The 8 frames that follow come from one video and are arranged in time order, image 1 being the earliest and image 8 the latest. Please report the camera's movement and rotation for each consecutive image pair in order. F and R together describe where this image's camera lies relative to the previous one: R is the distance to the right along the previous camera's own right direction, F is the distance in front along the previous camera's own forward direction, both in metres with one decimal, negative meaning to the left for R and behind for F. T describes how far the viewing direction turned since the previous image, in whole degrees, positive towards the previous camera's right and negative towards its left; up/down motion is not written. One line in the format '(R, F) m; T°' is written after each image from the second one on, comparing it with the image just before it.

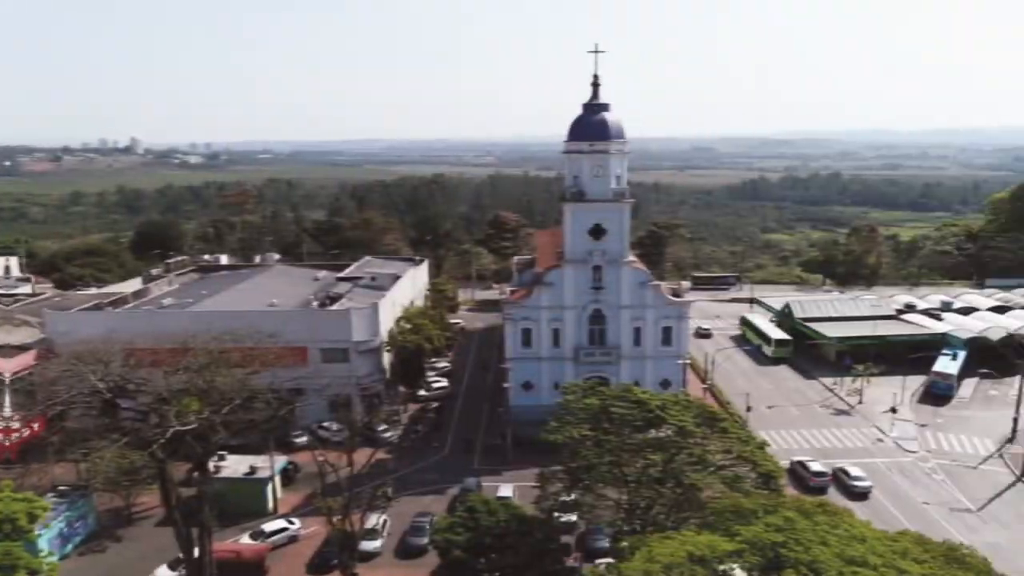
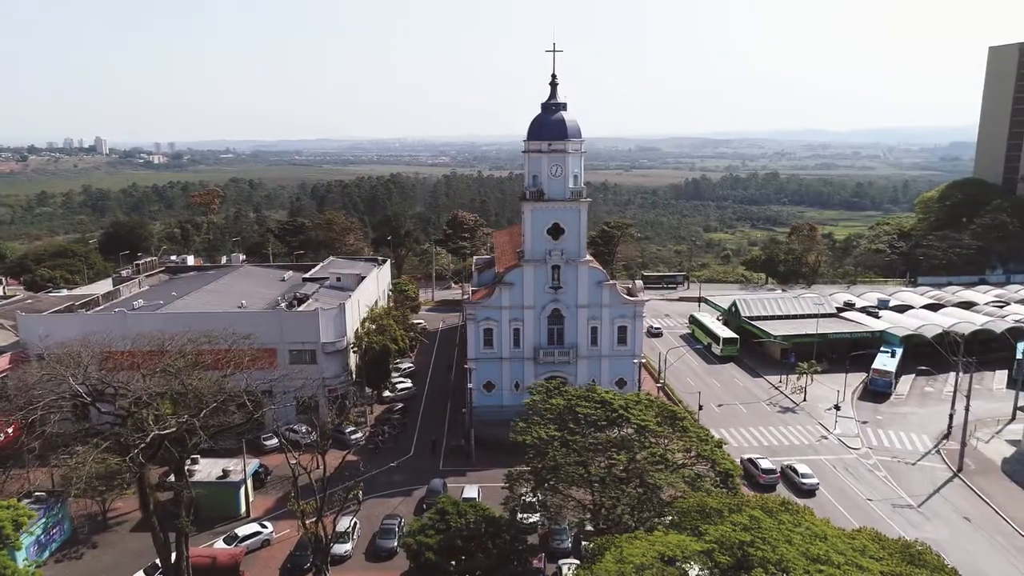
(-0.5, -0.5) m; +4°
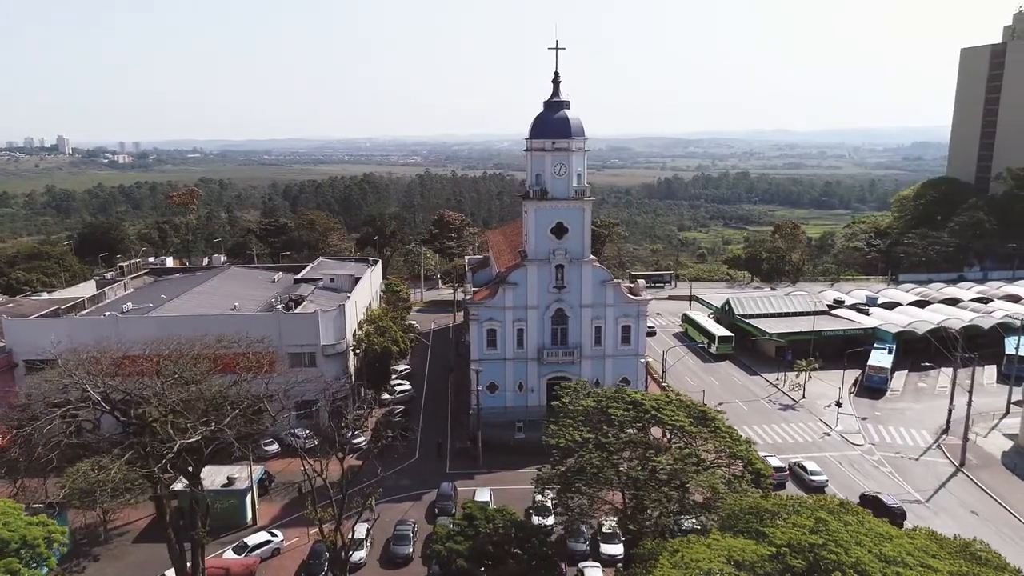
(-1.6, +0.4) m; +2°
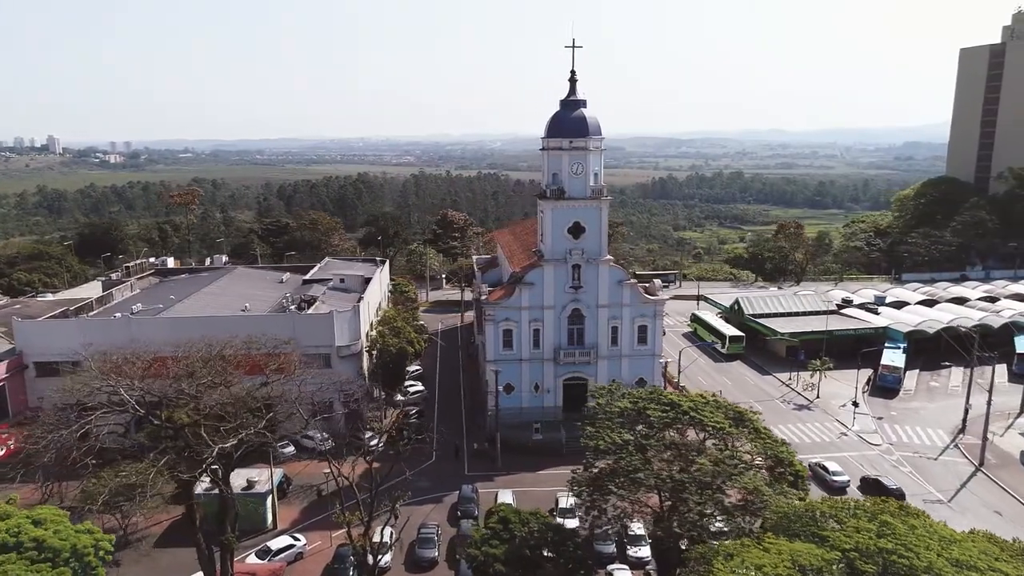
(-1.2, +0.3) m; +1°
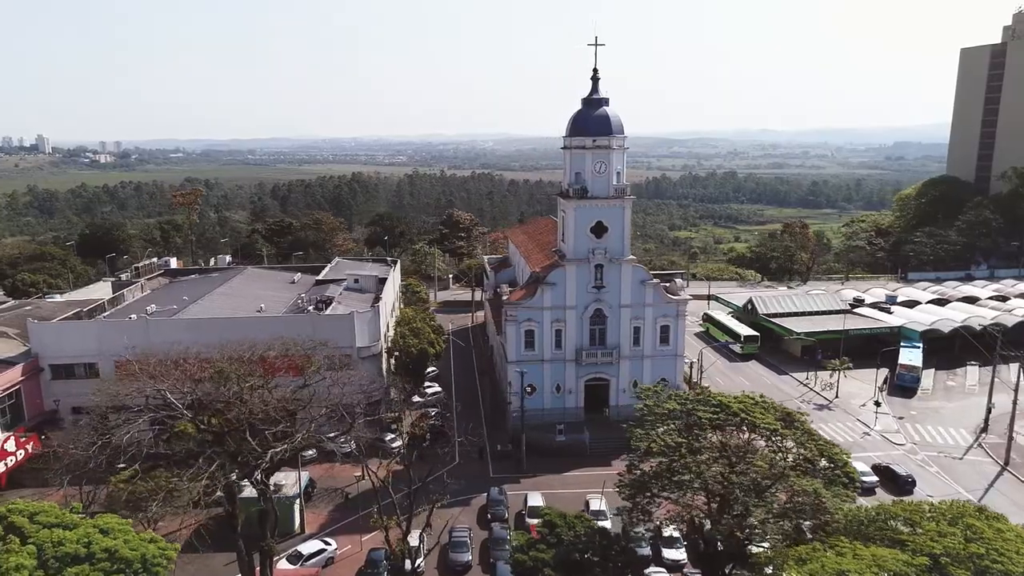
(-1.5, +0.3) m; +1°
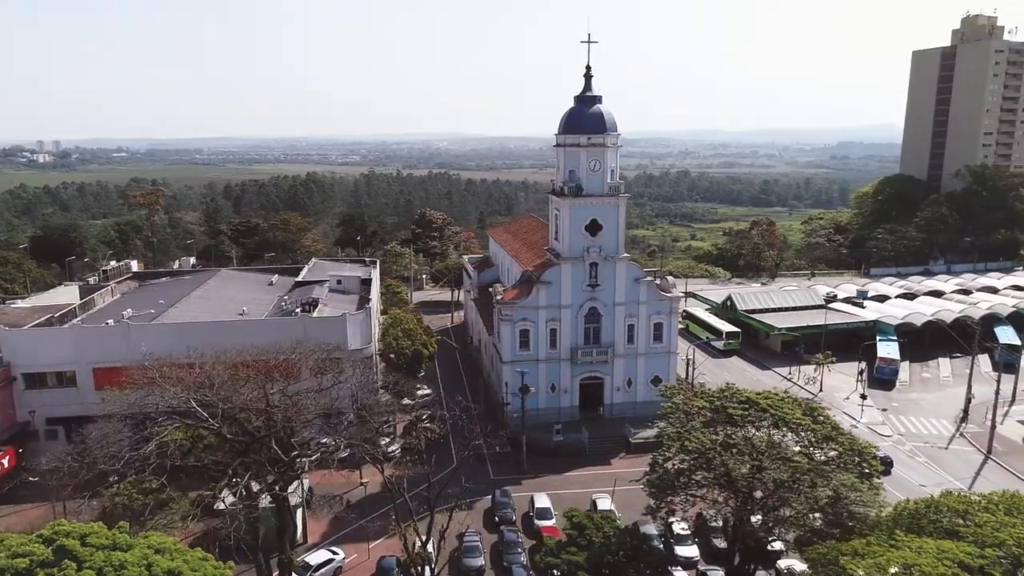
(-1.9, +0.4) m; +4°
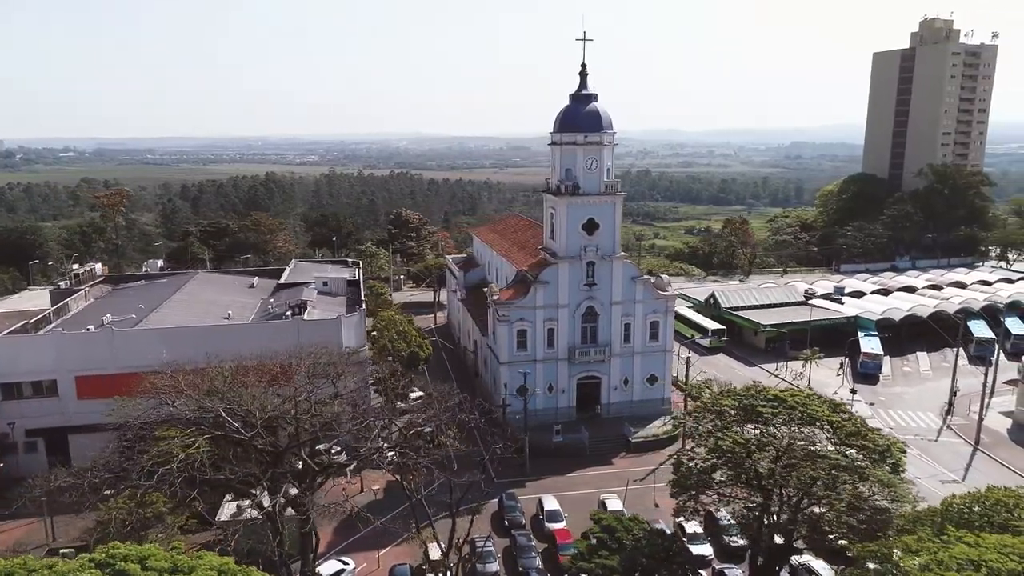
(-1.8, +0.5) m; +3°
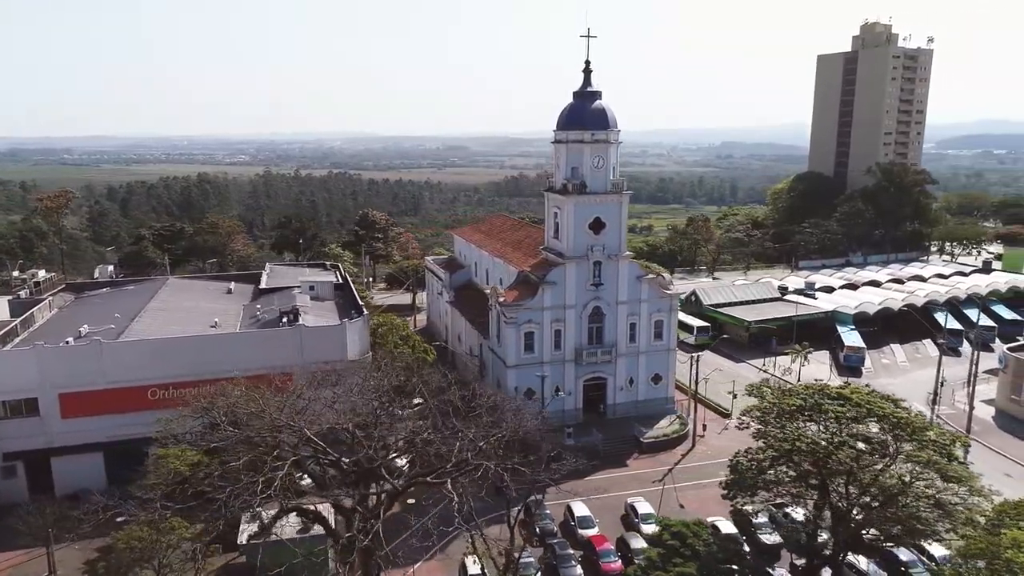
(-3.3, +0.9) m; +5°
